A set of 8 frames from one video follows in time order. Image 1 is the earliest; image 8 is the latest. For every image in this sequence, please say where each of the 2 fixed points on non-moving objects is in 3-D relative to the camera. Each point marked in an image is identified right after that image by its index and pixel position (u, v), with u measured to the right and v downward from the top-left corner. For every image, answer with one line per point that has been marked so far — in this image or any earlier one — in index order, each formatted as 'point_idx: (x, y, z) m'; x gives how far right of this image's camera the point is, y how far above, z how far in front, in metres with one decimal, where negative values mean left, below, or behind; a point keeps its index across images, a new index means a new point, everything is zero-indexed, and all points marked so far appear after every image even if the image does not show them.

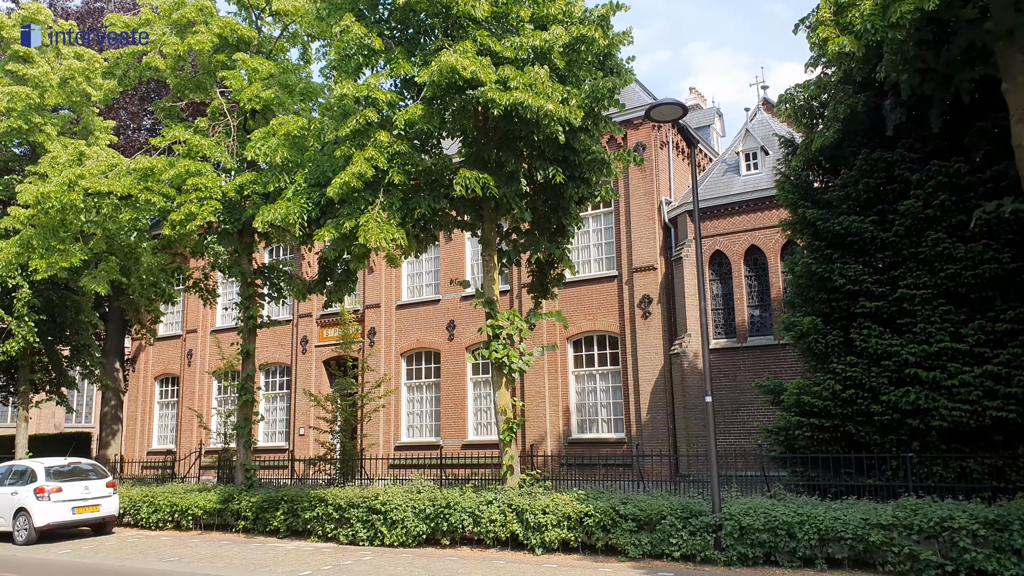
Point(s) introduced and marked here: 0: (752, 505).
0: (+3.1, -2.8, +10.1) m
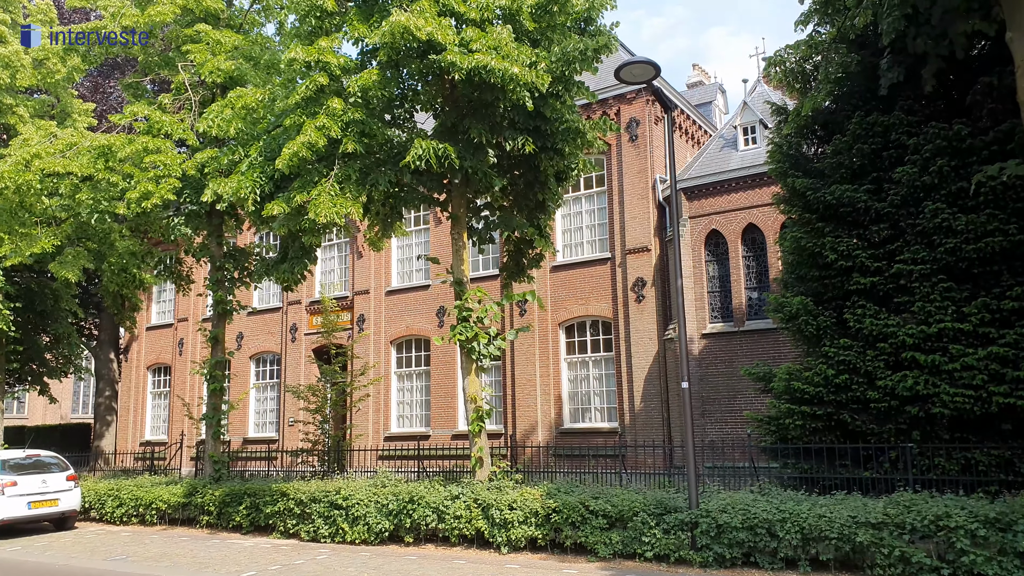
0: (+2.6, -2.5, +9.3) m
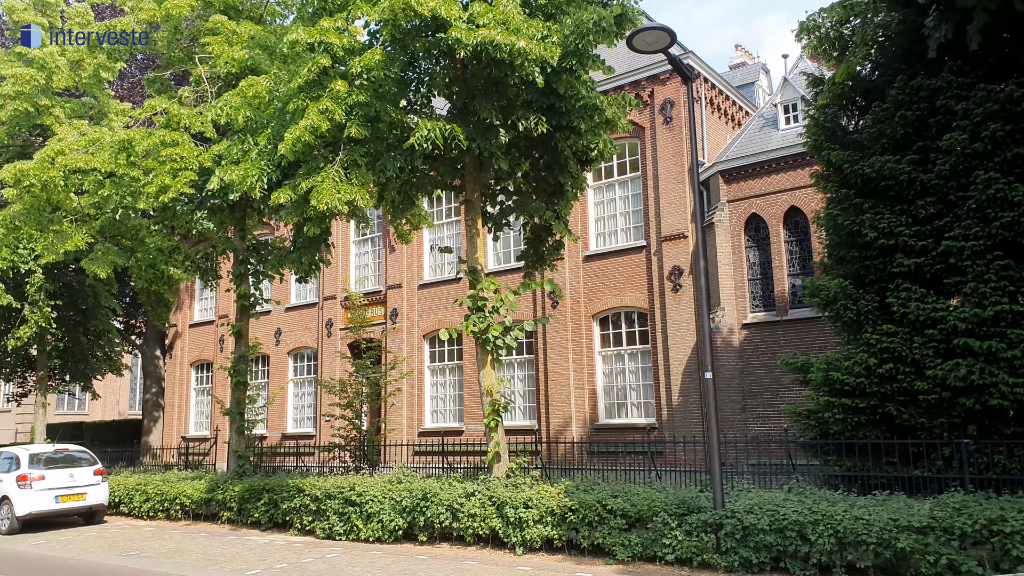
0: (+2.7, -2.3, +8.5) m
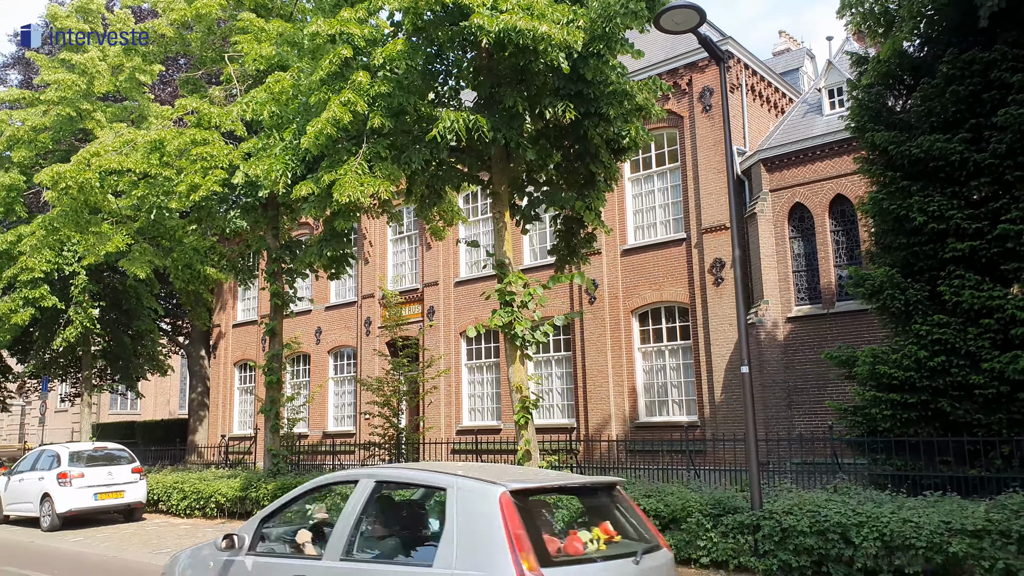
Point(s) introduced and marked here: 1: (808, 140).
0: (+3.0, -2.2, +8.1) m
1: (+5.9, +3.0, +15.6) m
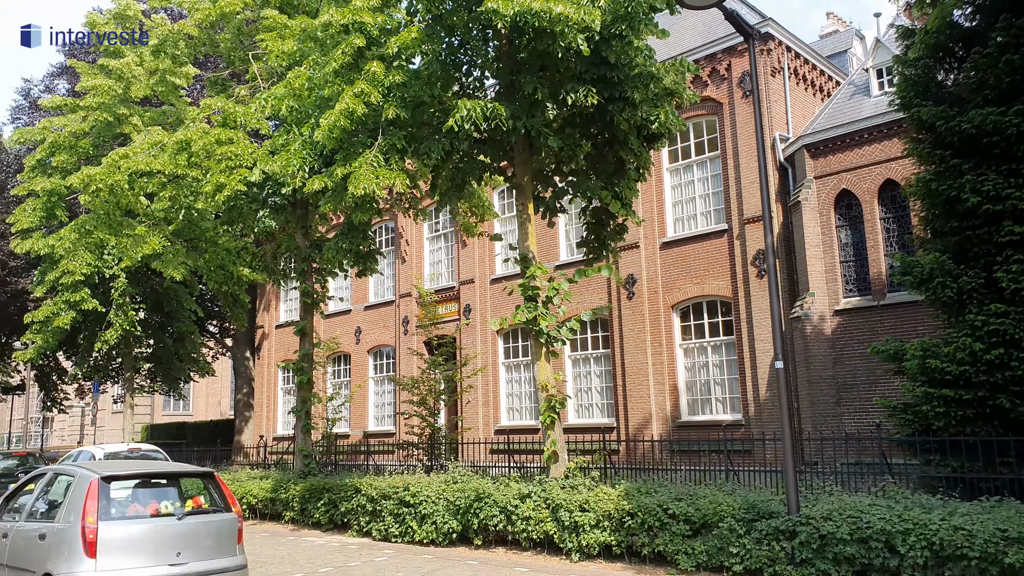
0: (+3.2, -2.1, +7.5) m
1: (+6.5, +3.1, +14.8) m
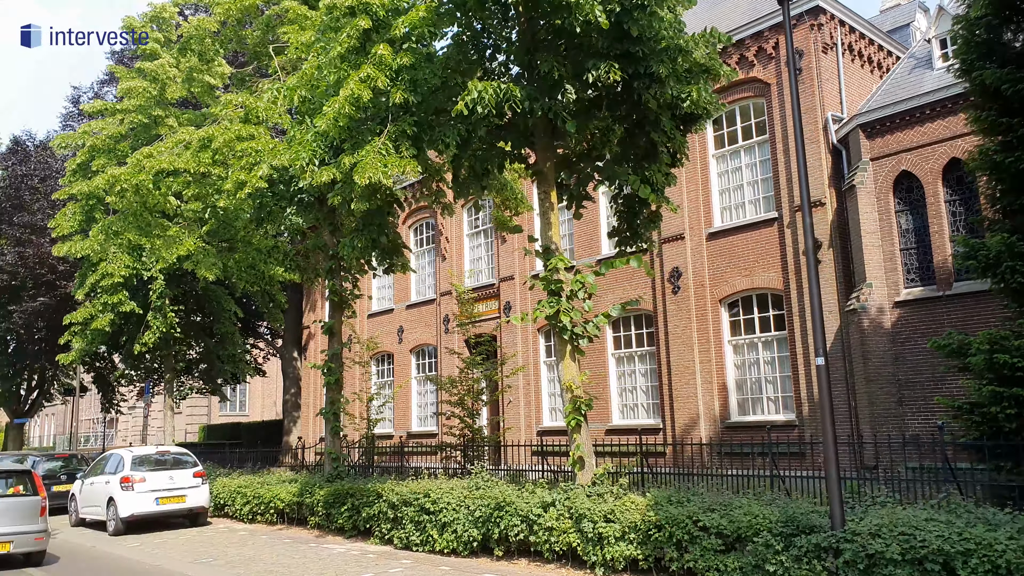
0: (+3.2, -2.0, +6.6) m
1: (+7.0, +3.3, +13.6) m
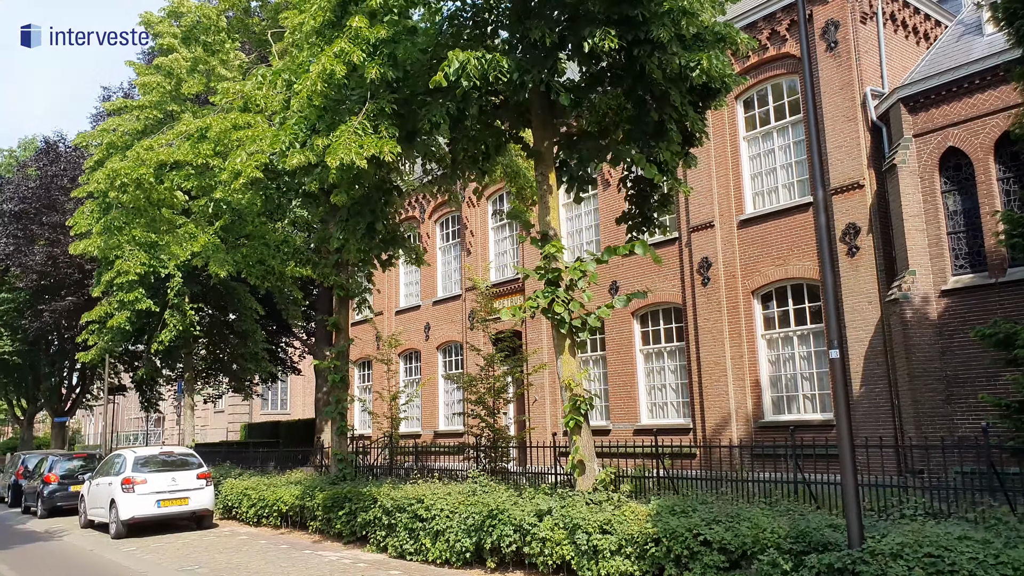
0: (+3.0, -1.8, +5.6) m
1: (+7.2, +3.5, +12.4) m
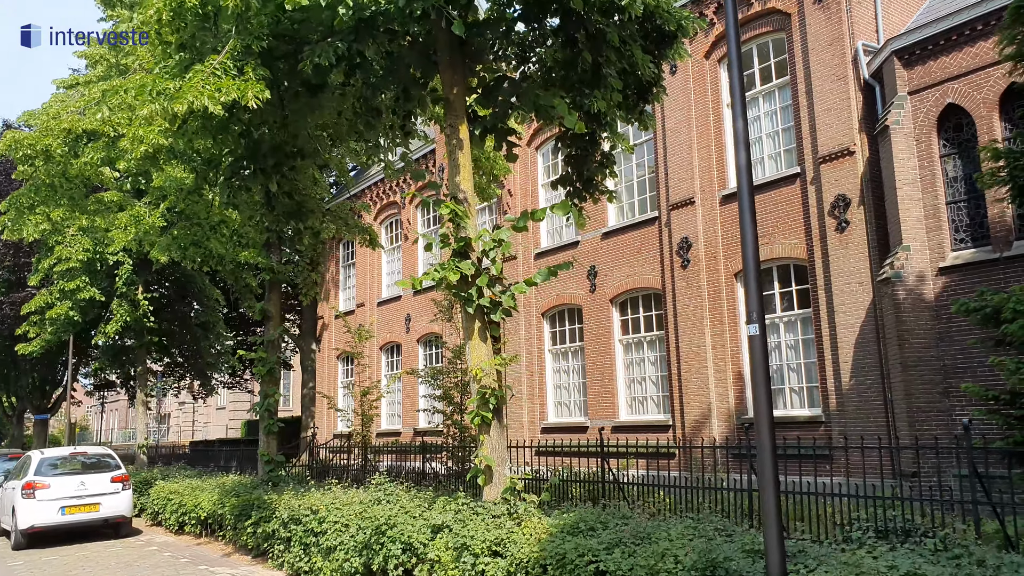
0: (+1.9, -1.6, +4.2) m
1: (+6.3, +3.8, +10.8) m
